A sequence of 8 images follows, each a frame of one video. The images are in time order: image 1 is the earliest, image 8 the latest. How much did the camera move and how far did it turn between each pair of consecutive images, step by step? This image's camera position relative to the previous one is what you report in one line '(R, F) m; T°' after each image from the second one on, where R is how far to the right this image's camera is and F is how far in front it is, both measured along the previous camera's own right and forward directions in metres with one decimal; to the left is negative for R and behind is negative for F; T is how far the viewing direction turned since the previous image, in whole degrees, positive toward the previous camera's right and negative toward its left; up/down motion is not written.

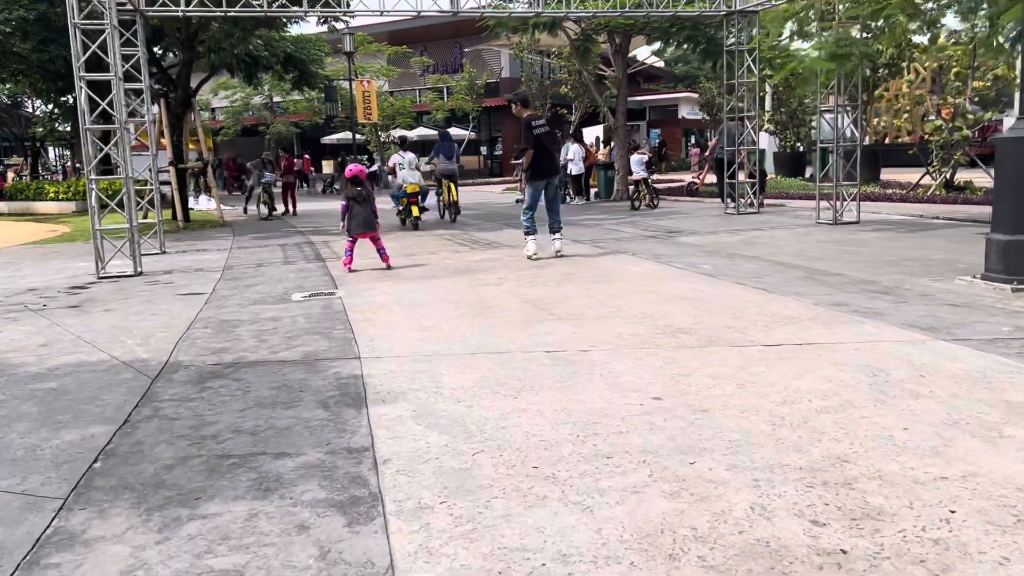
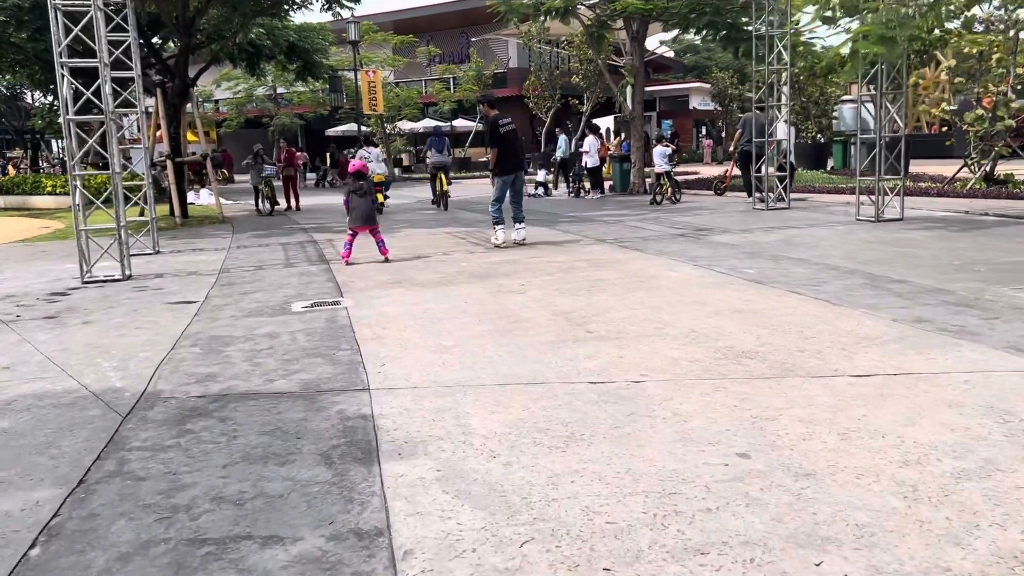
(-0.2, +0.9) m; 0°
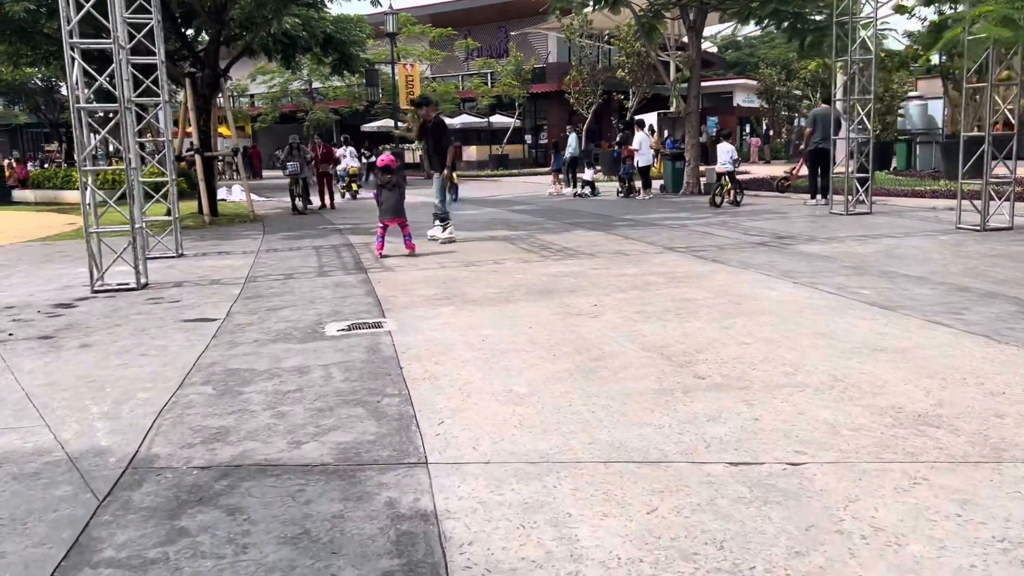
(-0.3, +1.2) m; -2°
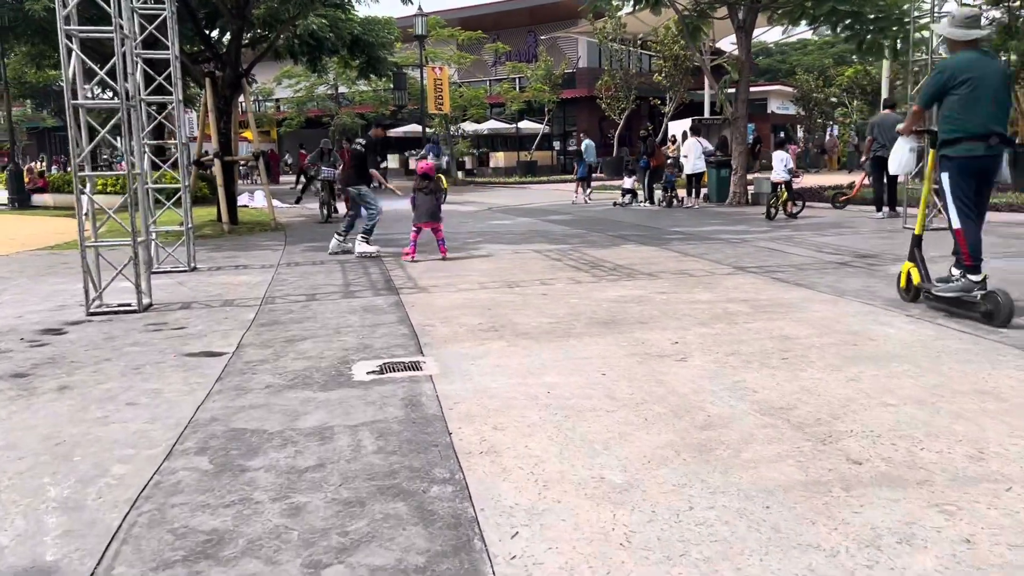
(-0.3, +1.1) m; -1°
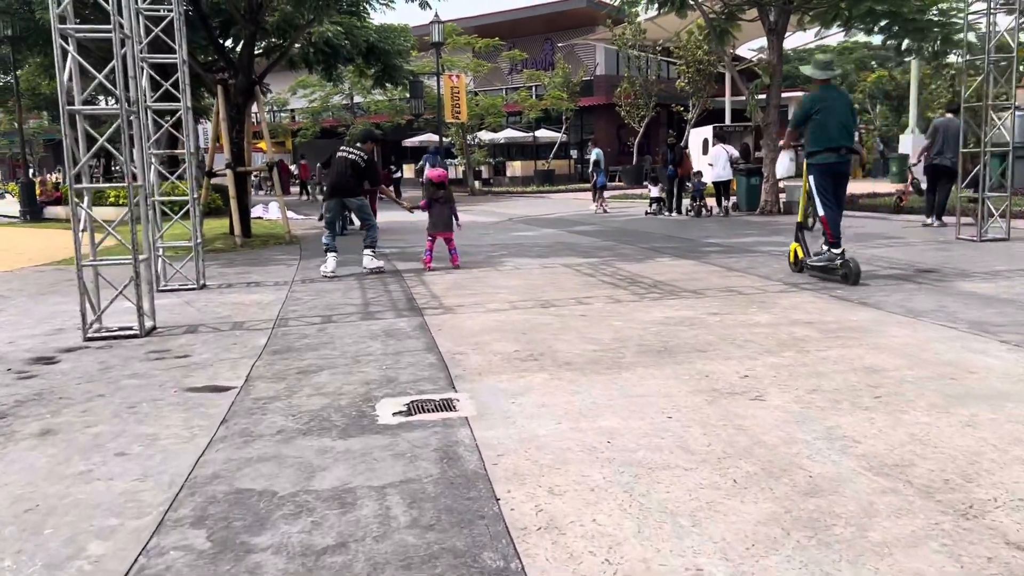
(-0.2, +0.7) m; -1°
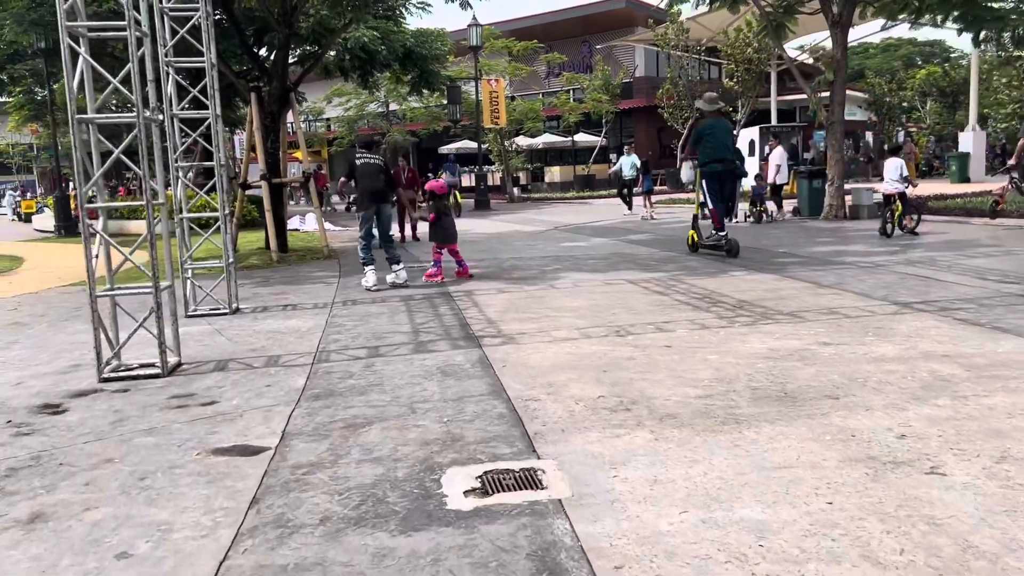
(-0.3, +0.9) m; -2°
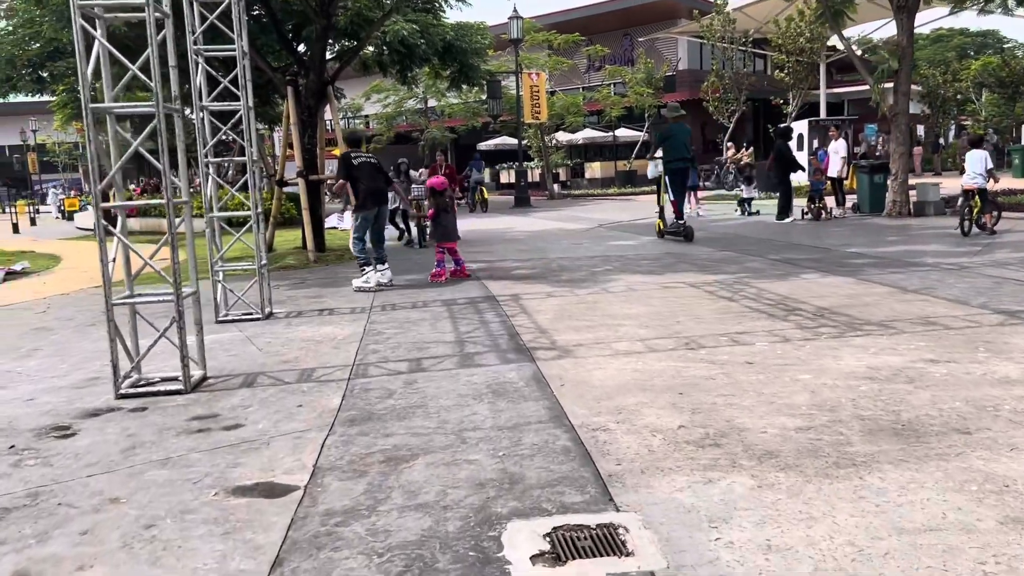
(-0.1, +0.7) m; -2°
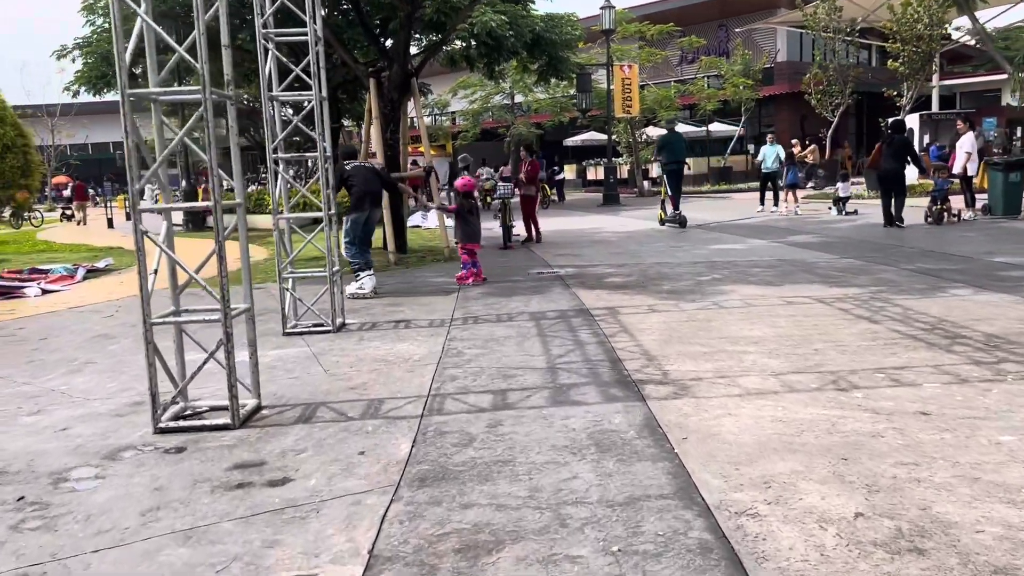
(-0.1, +1.0) m; -6°
